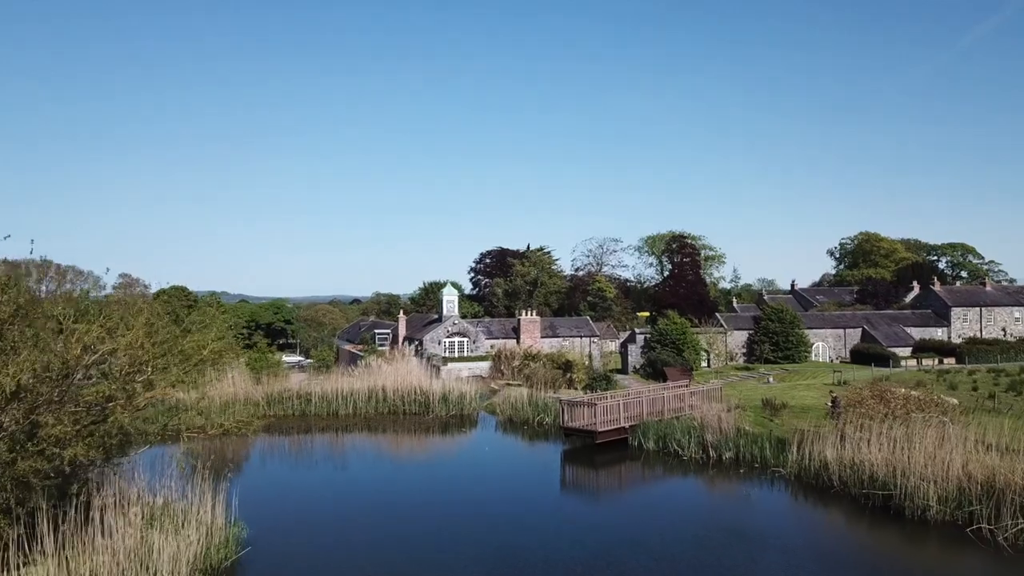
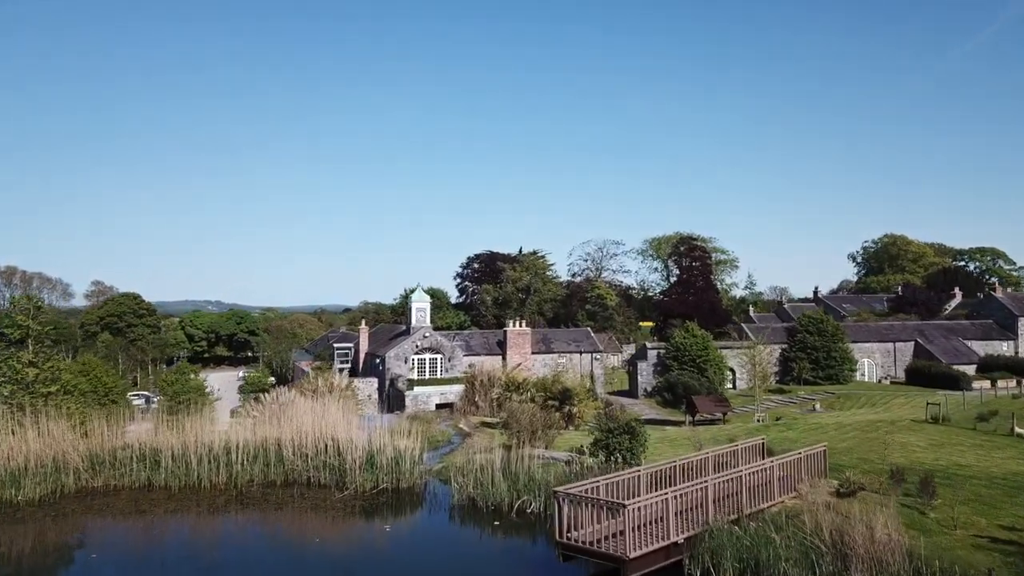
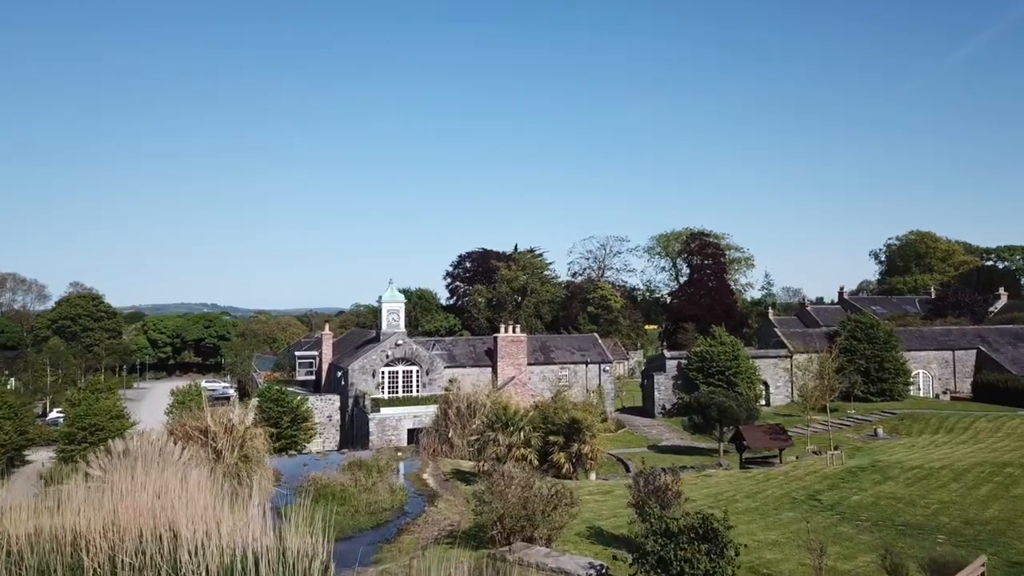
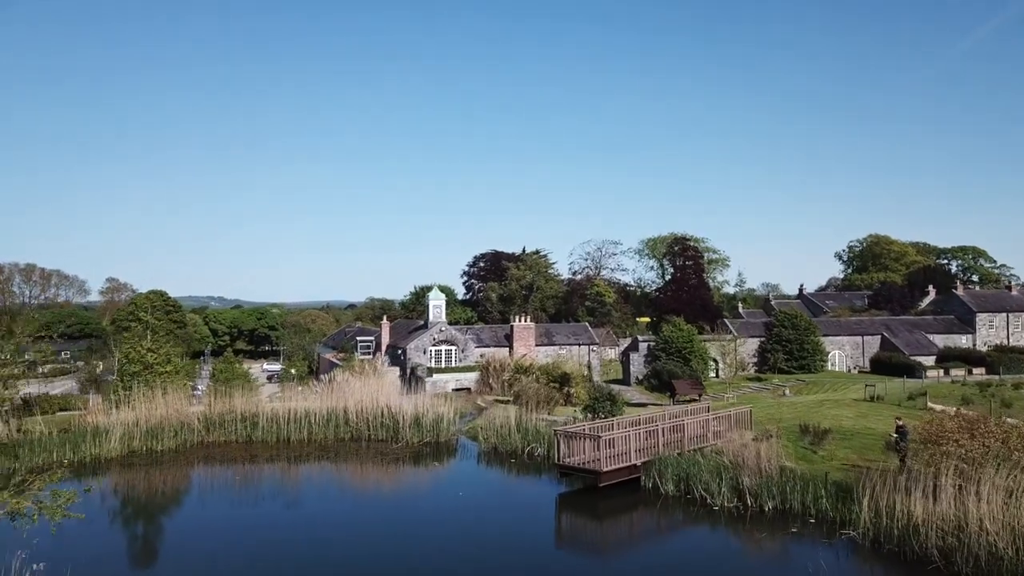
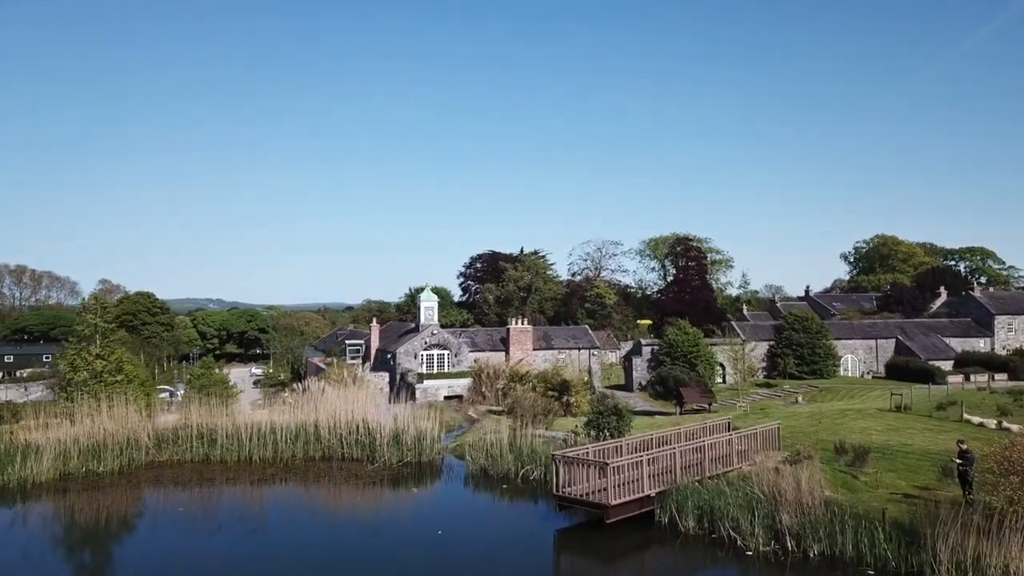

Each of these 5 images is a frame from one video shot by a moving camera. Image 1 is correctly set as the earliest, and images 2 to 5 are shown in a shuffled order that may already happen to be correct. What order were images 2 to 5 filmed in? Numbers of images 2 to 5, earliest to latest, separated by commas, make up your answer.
4, 5, 2, 3
